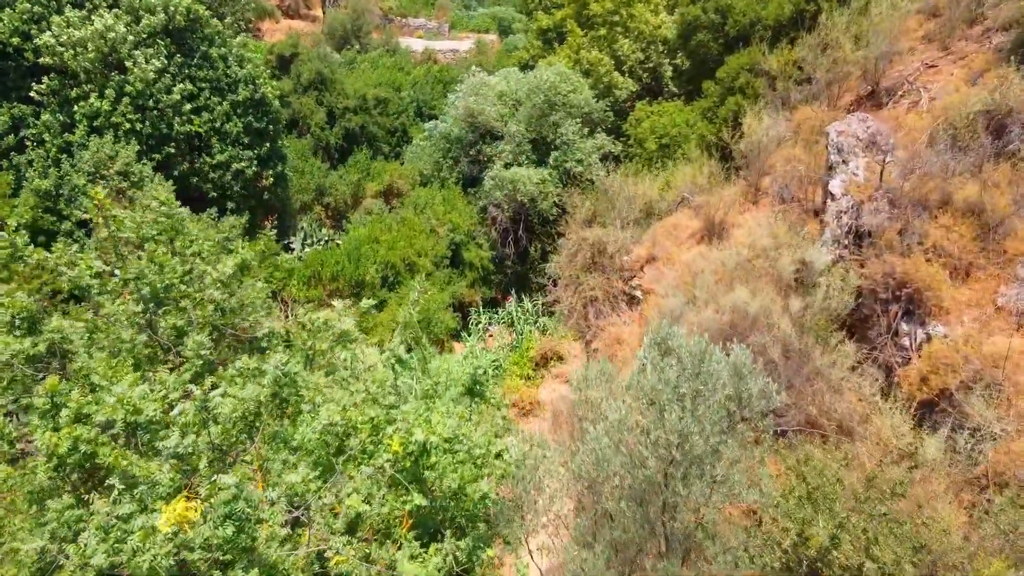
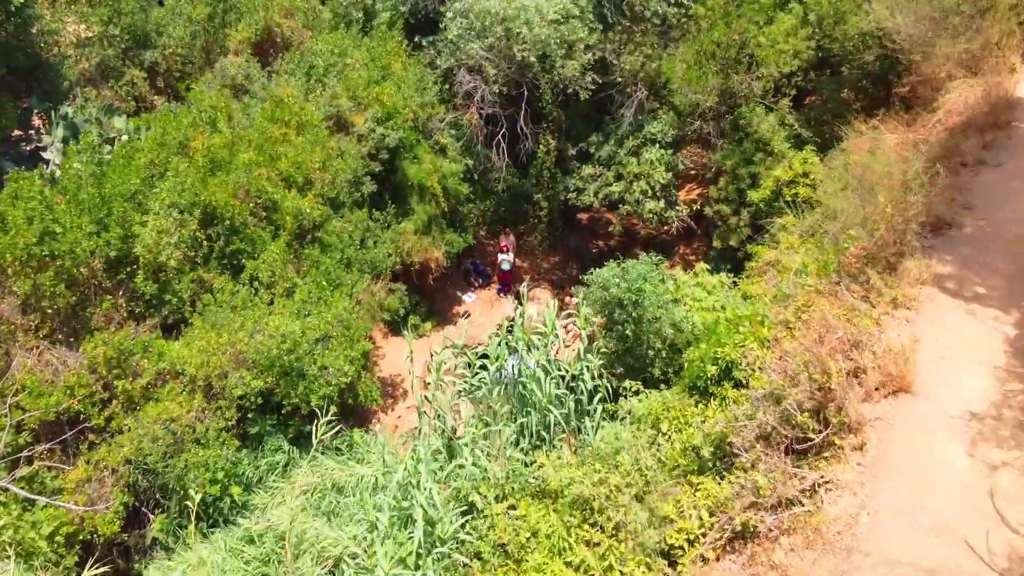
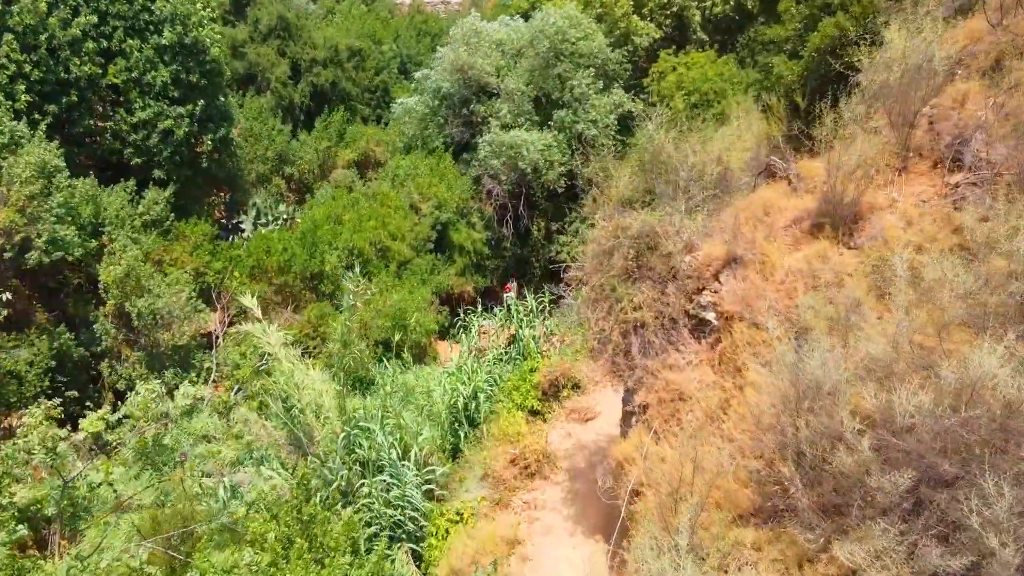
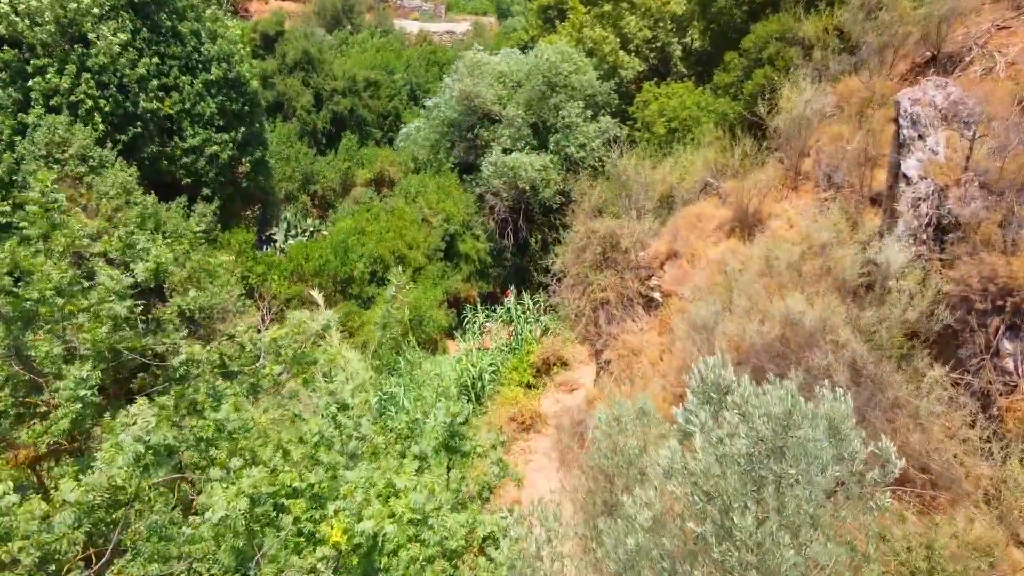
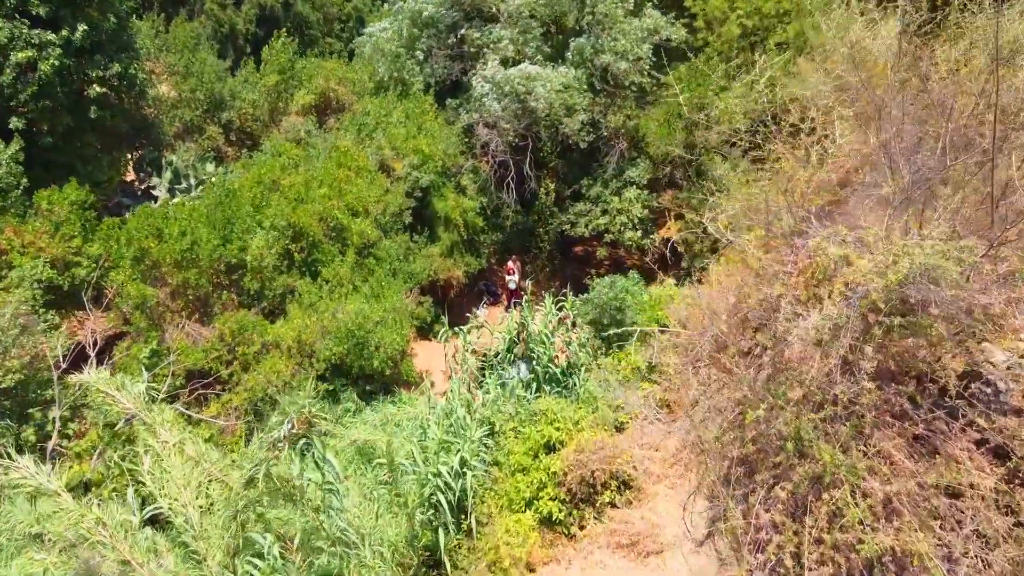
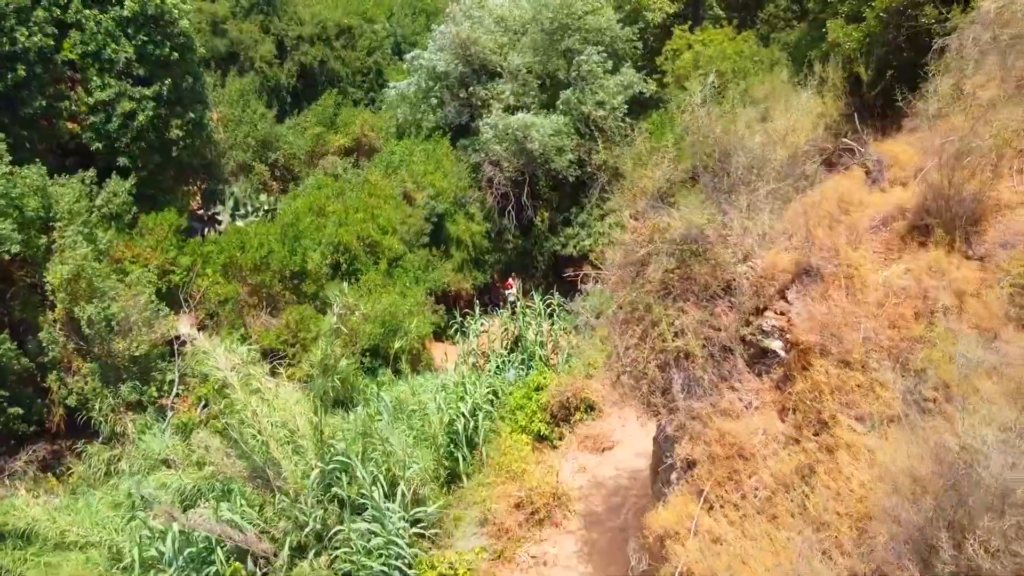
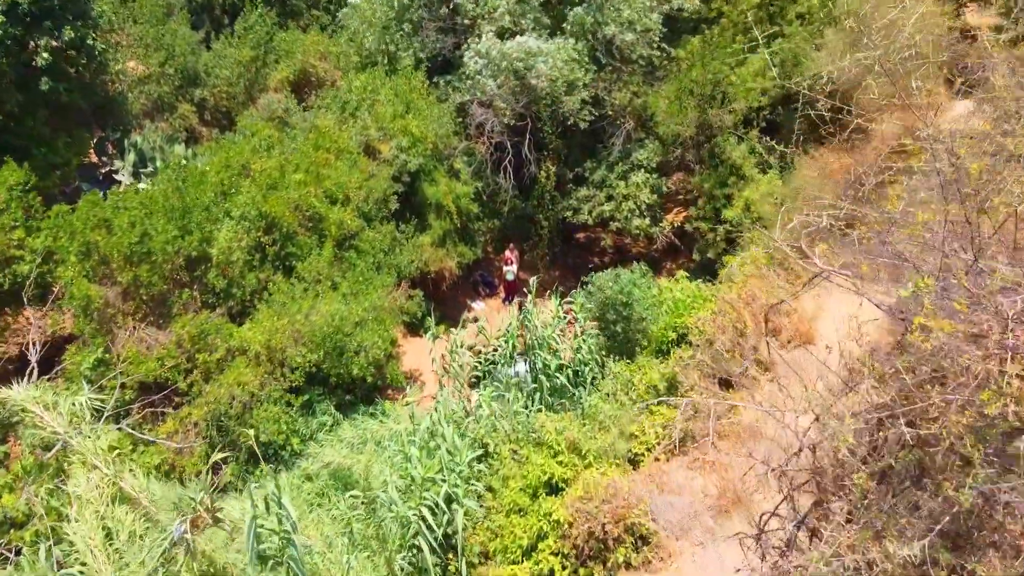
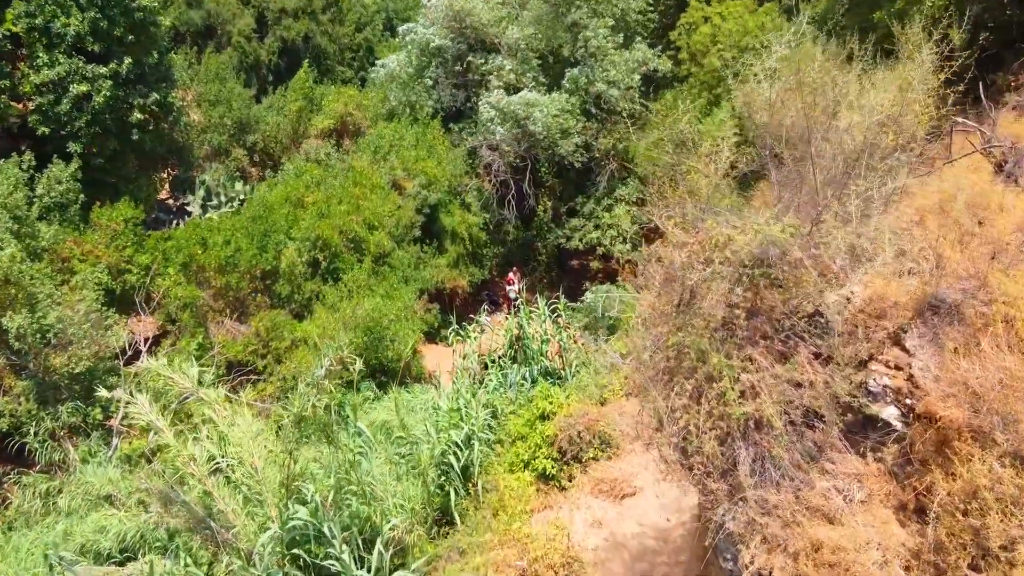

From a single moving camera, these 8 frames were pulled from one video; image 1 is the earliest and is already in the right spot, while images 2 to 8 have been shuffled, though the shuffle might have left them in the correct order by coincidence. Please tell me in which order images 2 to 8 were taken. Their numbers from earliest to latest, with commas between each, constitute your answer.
4, 3, 6, 8, 5, 7, 2
